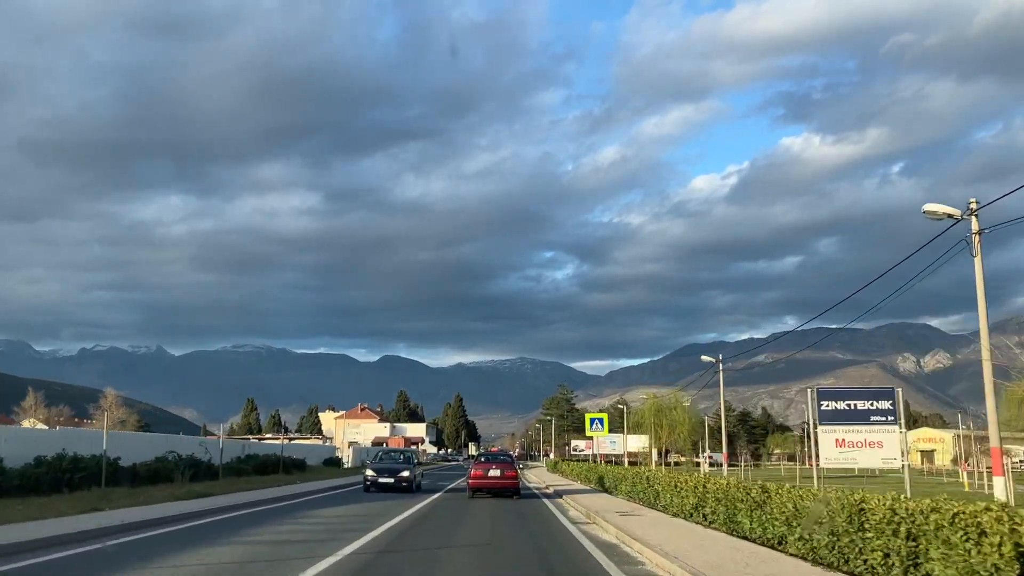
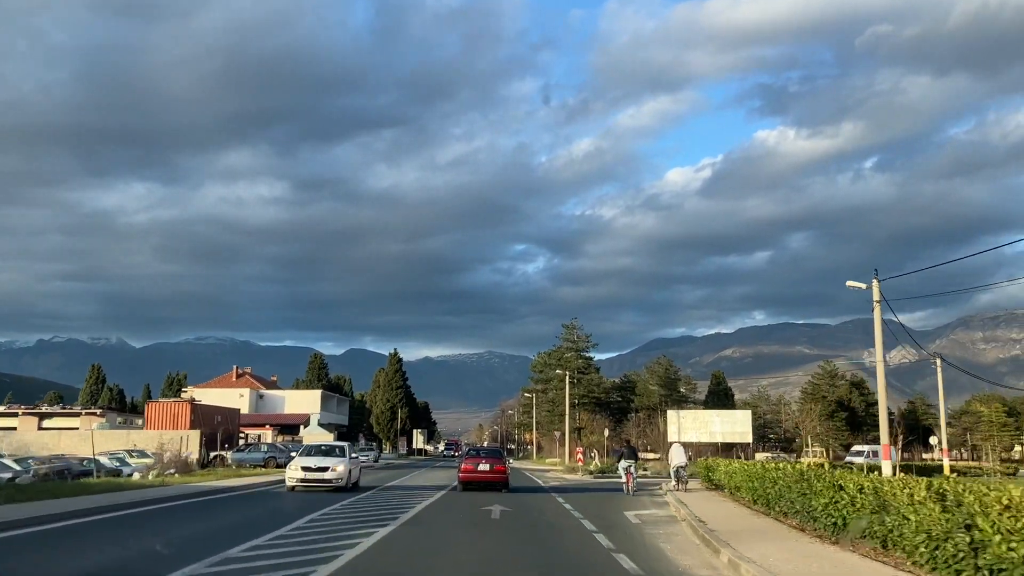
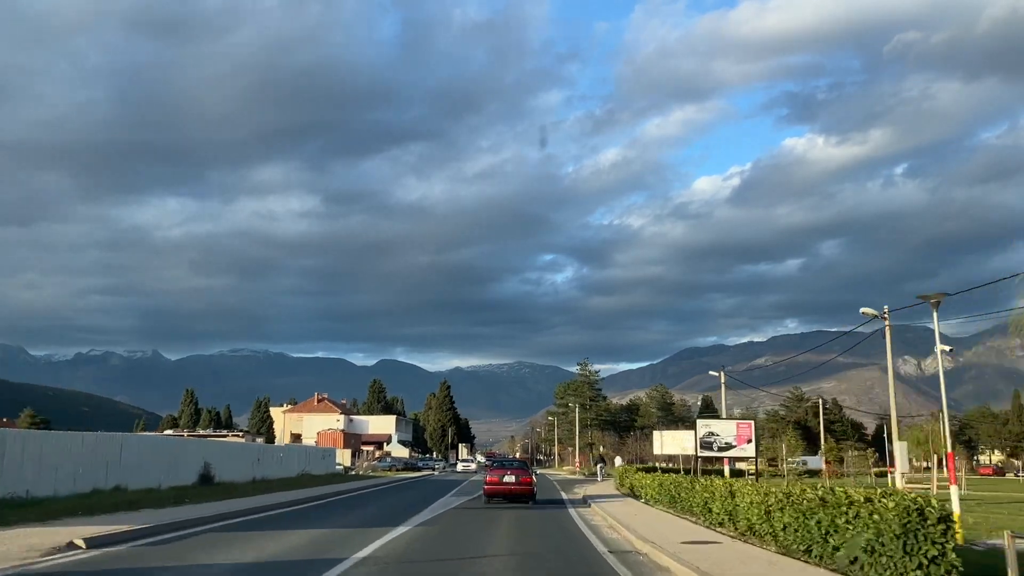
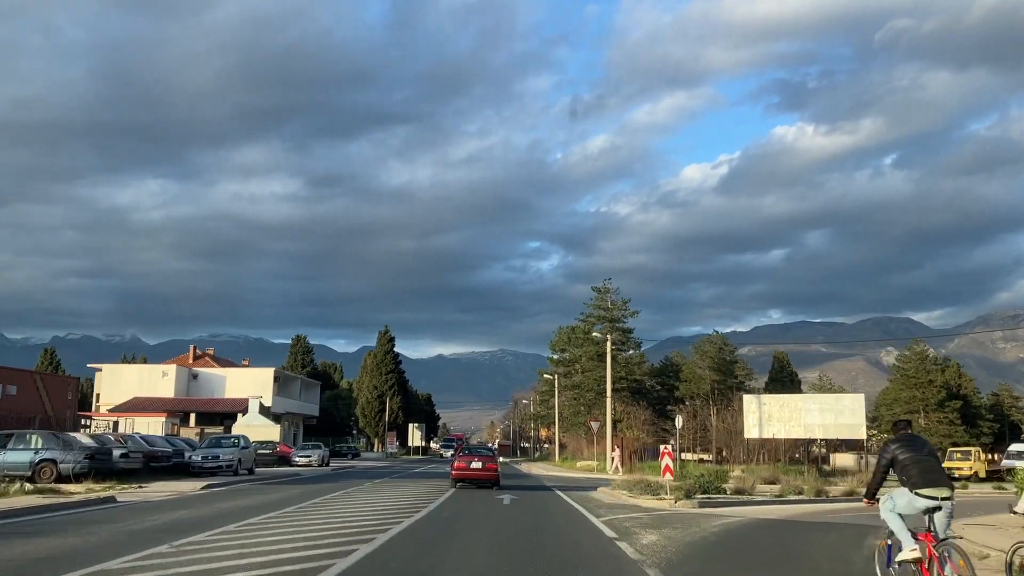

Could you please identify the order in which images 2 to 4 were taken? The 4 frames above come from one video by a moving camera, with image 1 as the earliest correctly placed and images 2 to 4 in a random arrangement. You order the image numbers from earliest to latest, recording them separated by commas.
3, 2, 4
